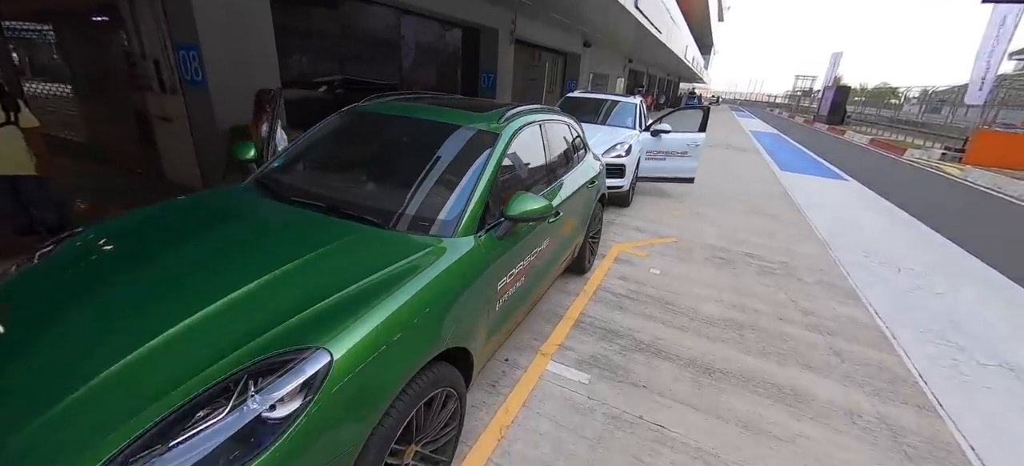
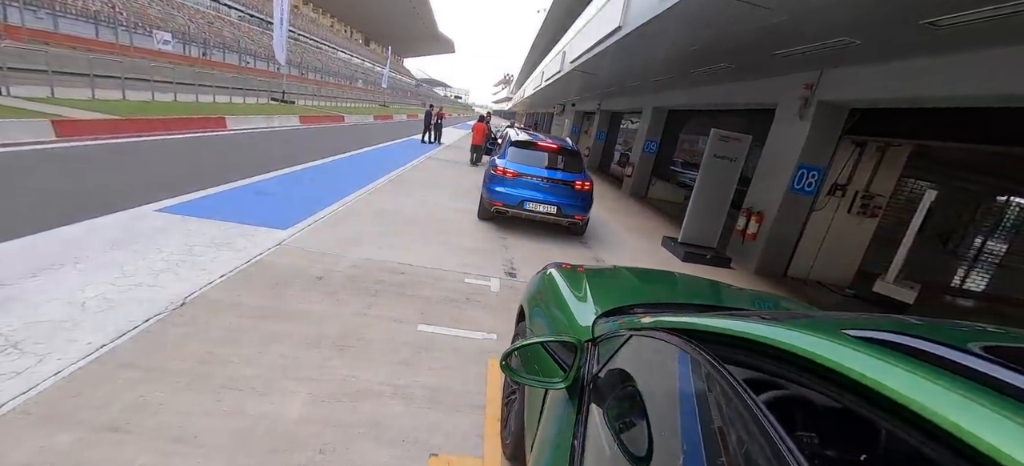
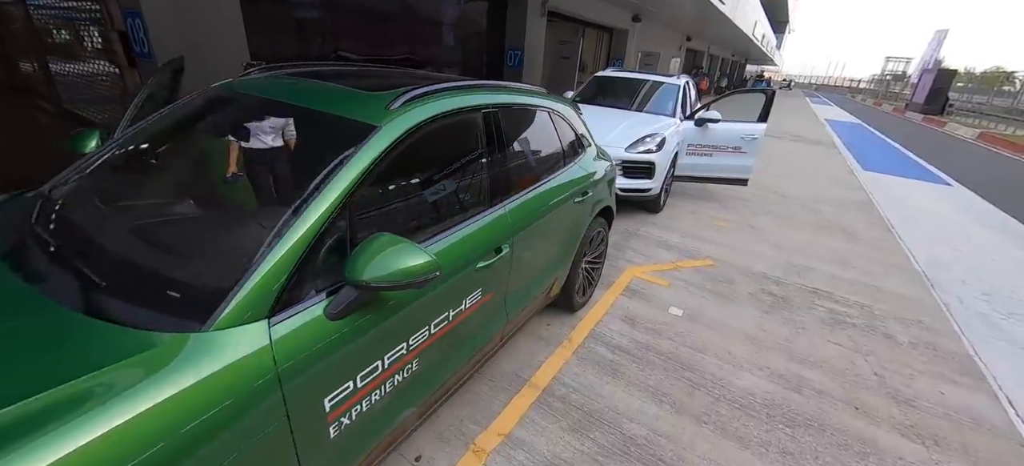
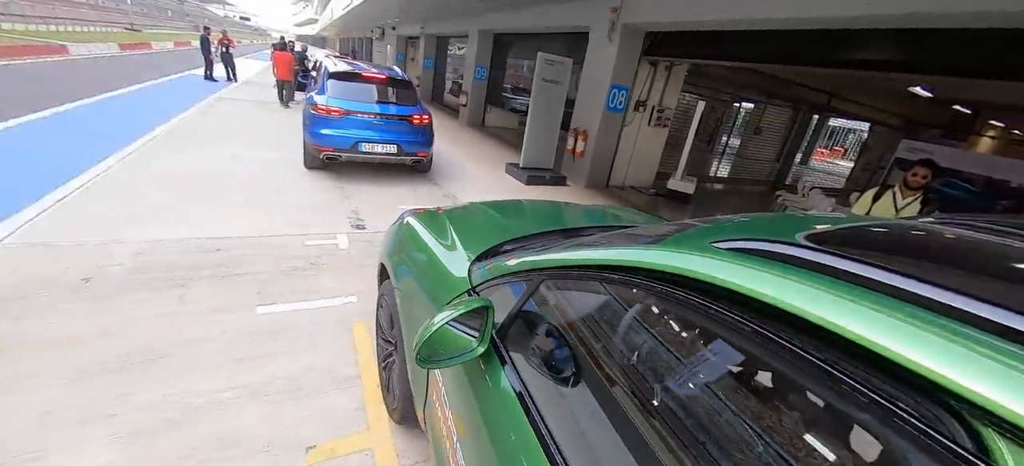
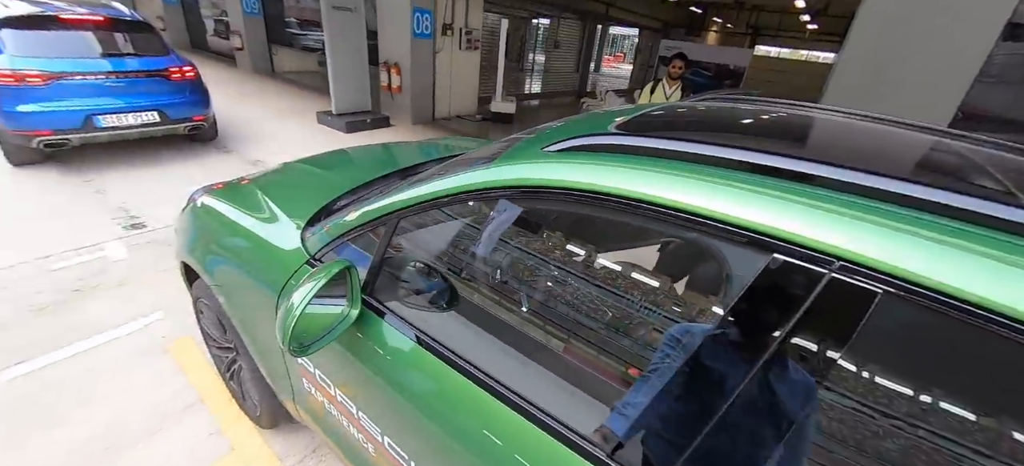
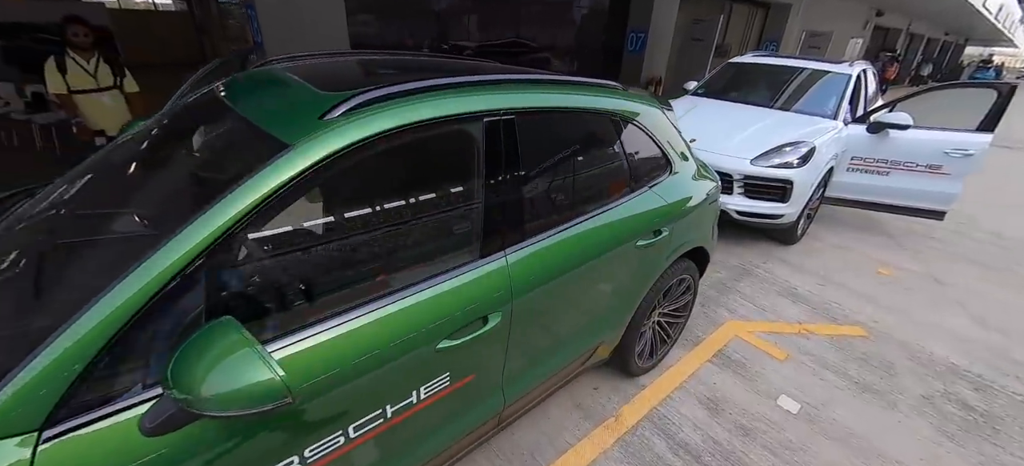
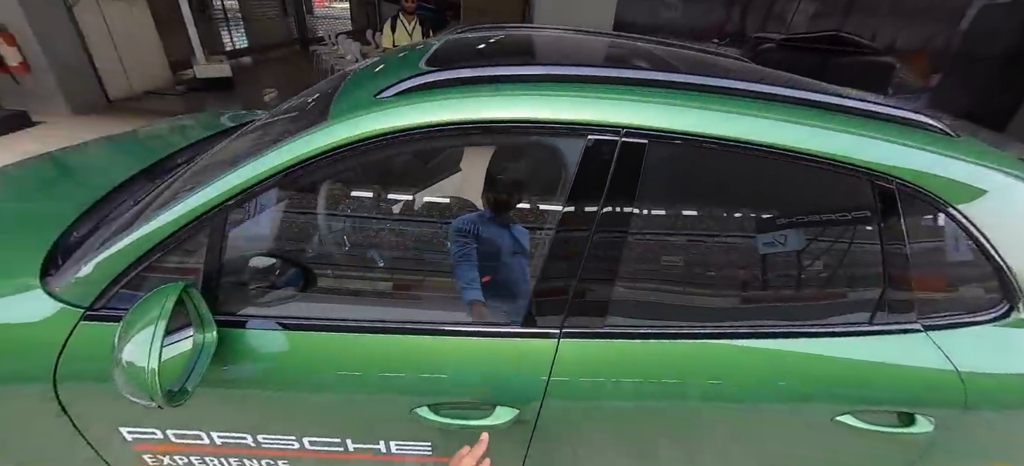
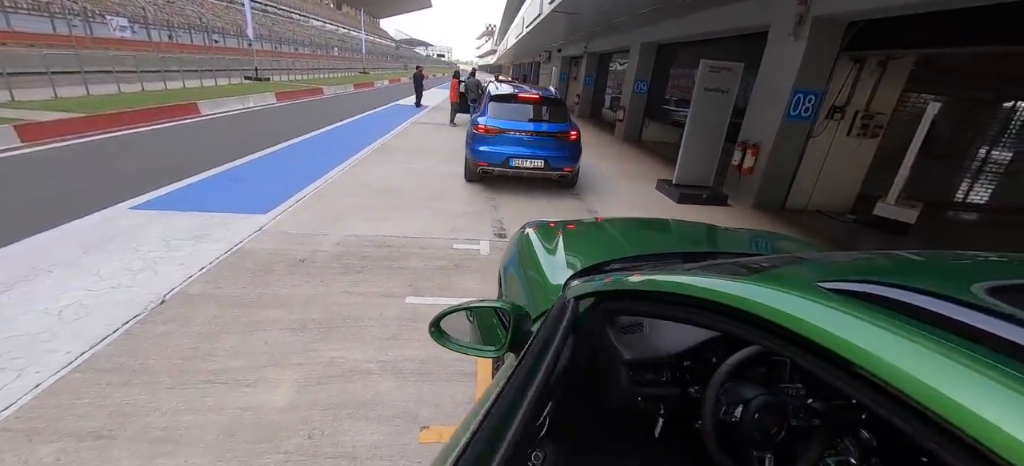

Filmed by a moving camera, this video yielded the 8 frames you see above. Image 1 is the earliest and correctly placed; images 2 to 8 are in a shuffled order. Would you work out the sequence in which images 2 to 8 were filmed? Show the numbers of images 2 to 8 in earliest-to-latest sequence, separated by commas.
3, 6, 7, 5, 4, 2, 8
